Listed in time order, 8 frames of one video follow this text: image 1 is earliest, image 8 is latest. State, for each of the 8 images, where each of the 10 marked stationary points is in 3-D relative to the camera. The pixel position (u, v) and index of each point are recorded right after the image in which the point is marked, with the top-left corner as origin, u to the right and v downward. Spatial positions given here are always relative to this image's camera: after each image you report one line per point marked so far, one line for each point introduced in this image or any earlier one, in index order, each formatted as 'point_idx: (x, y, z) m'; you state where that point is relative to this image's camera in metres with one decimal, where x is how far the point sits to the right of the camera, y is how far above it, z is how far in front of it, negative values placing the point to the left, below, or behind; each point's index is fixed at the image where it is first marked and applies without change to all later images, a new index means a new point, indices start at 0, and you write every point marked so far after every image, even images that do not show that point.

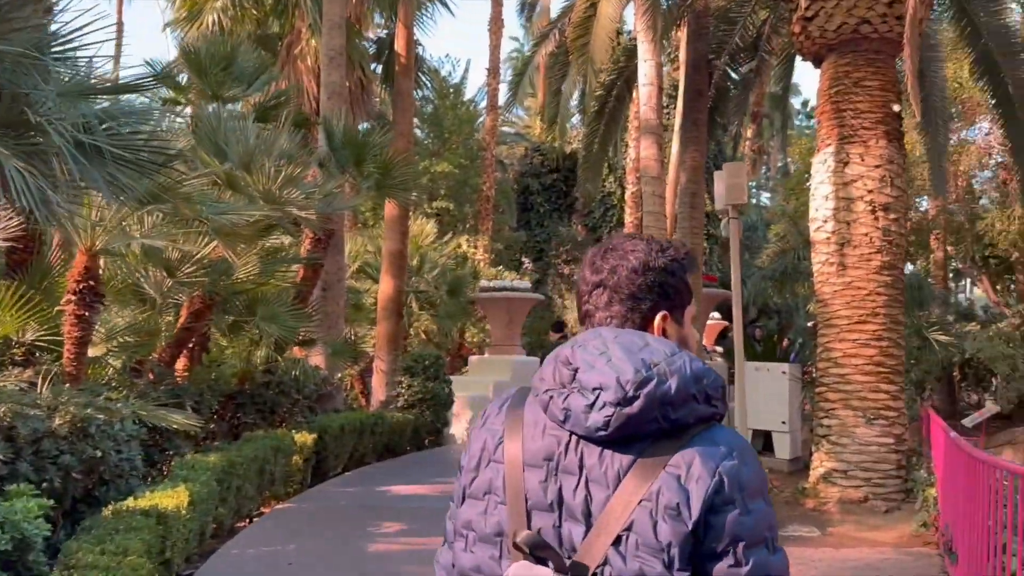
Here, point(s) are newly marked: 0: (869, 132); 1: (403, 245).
0: (+3.9, +1.7, +9.1) m
1: (-2.0, +0.8, +14.9) m
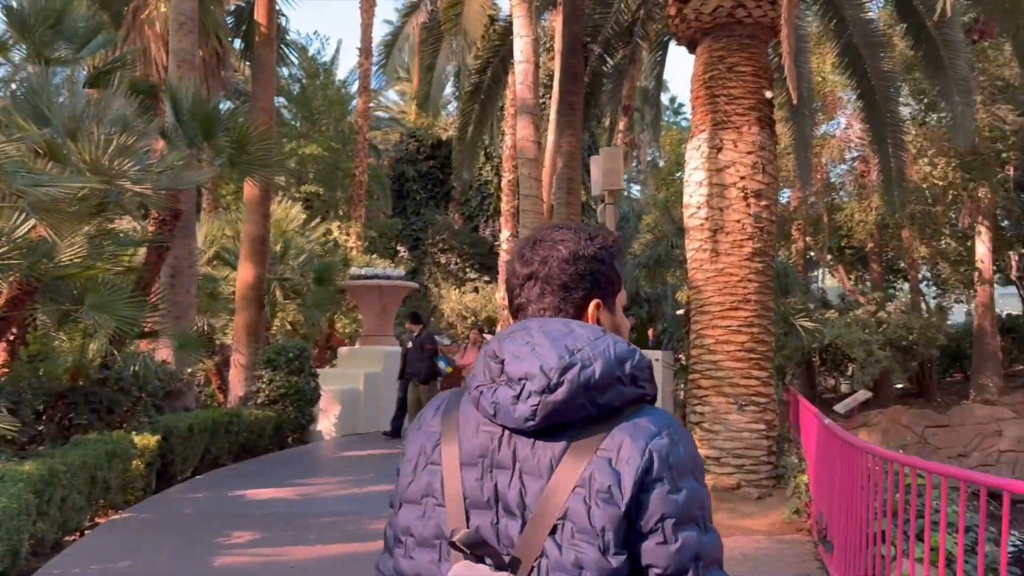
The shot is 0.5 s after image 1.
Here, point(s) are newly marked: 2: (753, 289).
0: (+2.5, +1.8, +9.0) m
1: (-4.2, +1.0, +13.9) m
2: (+2.7, 0.0, +9.1) m
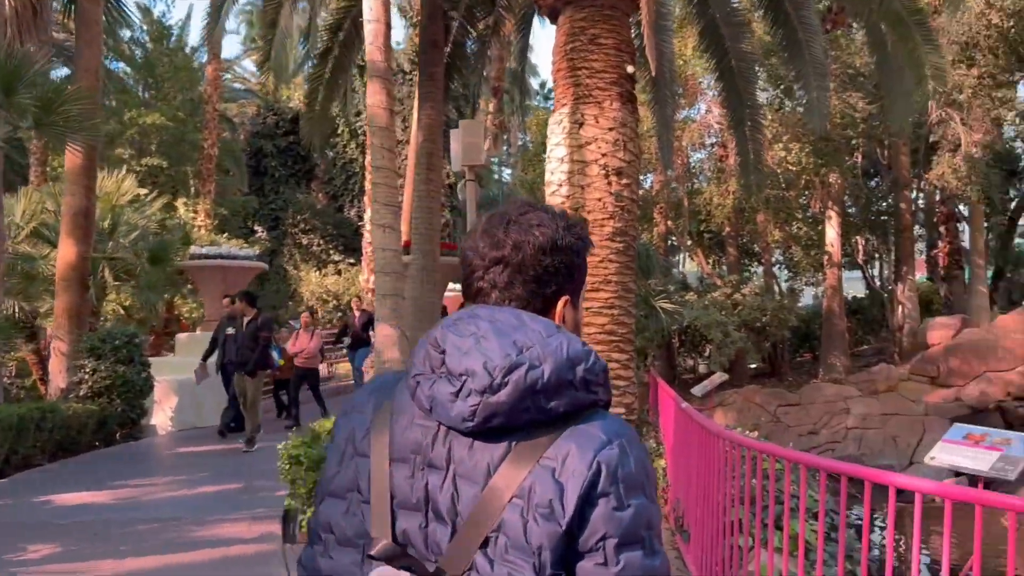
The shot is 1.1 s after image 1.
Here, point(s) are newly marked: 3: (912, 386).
0: (+1.0, +2.0, +8.7) m
1: (-6.4, +1.3, +12.5) m
2: (+1.1, +0.2, +8.8) m
3: (+7.5, -1.8, +15.5) m
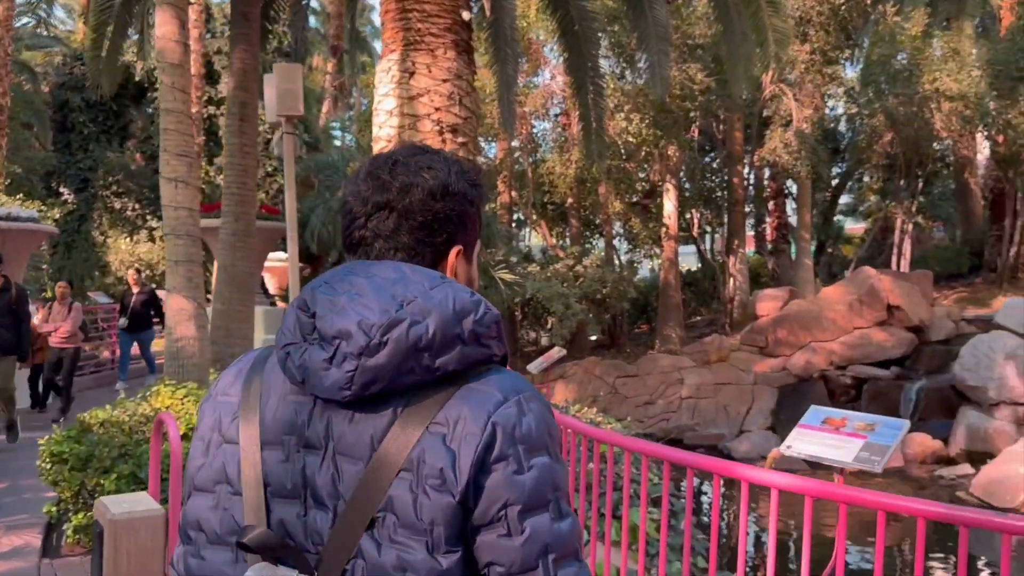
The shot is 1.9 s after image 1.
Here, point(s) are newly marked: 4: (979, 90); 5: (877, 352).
0: (-0.7, +2.4, +7.9) m
1: (-8.6, +1.7, +10.3) m
2: (-0.6, +0.5, +8.1) m
3: (+4.4, -1.3, +15.9) m
4: (+8.4, +3.6, +14.8) m
5: (+6.7, -1.2, +15.4) m
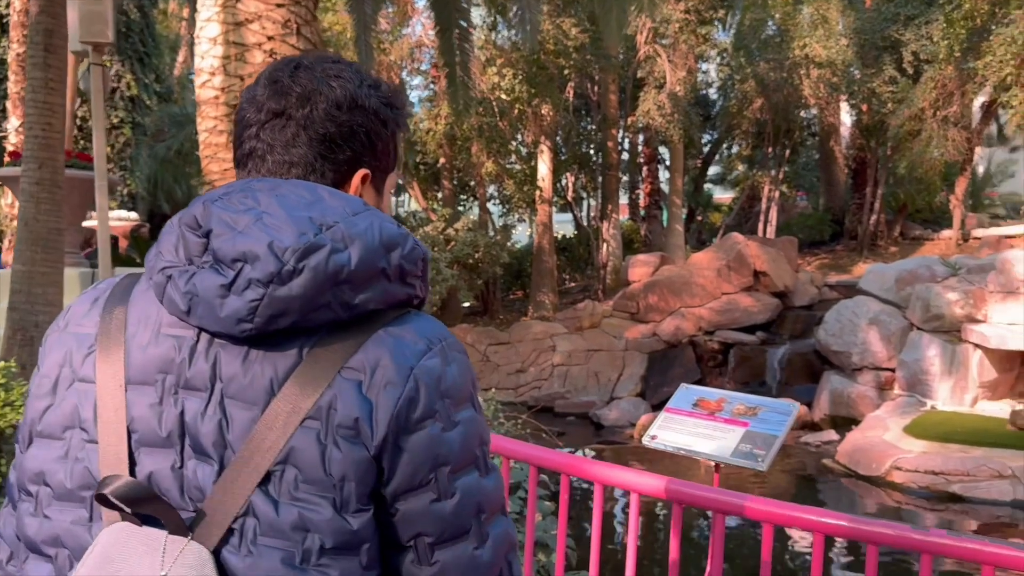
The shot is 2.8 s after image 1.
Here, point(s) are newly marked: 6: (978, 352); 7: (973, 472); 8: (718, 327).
0: (-2.0, +2.7, +6.9) m
1: (-10.1, +2.2, +8.2) m
2: (-1.9, +0.9, +7.2) m
3: (+1.9, -0.6, +15.7) m
4: (+6.1, +4.2, +15.0) m
5: (+4.3, -0.6, +15.5) m
6: (+5.8, -0.8, +10.3) m
7: (+4.5, -1.8, +7.9) m
8: (+3.8, -0.7, +15.5) m
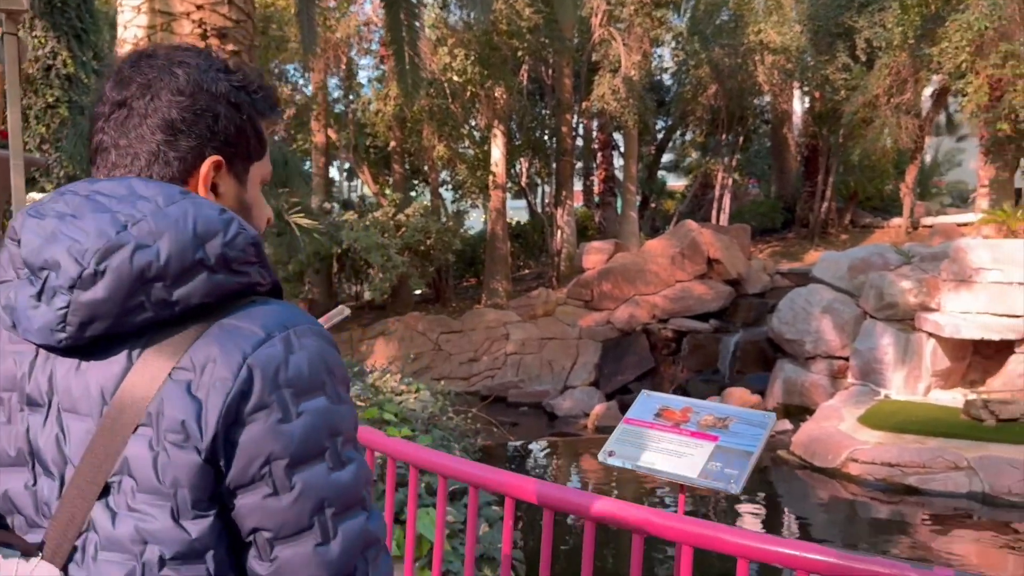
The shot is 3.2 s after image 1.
0: (-2.4, +2.8, +6.5) m
1: (-10.6, +2.3, +7.3) m
2: (-2.4, +1.0, +6.8) m
3: (+1.0, -0.4, +15.5) m
4: (+5.2, +4.4, +15.0) m
5: (+3.4, -0.3, +15.4) m
6: (+5.2, -0.7, +10.4) m
7: (+4.0, -1.7, +7.9) m
8: (+3.0, -0.5, +15.4) m
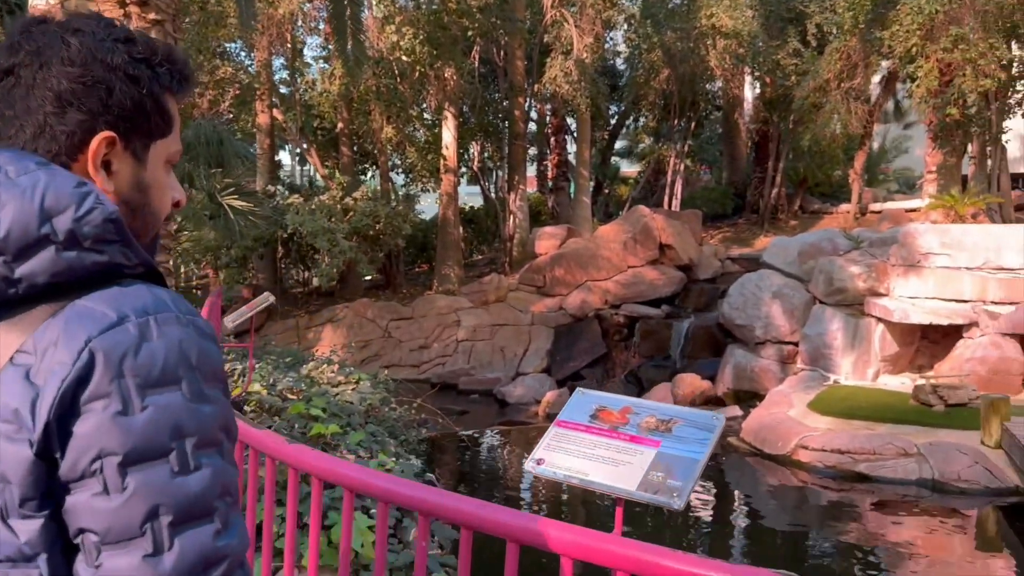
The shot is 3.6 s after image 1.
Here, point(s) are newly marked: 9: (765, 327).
0: (-2.8, +2.9, +6.1) m
1: (-11.0, +2.4, +6.5) m
2: (-2.8, +1.1, +6.4) m
3: (+0.1, -0.1, +15.3) m
4: (+4.3, +4.7, +15.0) m
5: (+2.5, -0.1, +15.4) m
6: (+4.6, -0.5, +10.4) m
7: (+3.5, -1.5, +7.9) m
8: (+2.1, -0.2, +15.3) m
9: (+3.6, -0.6, +11.8) m
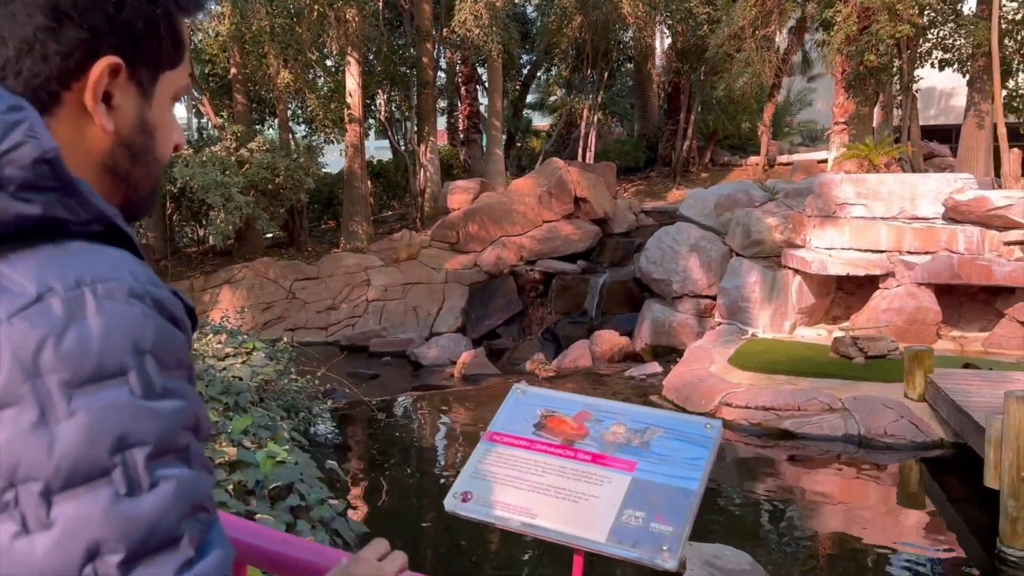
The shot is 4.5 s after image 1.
0: (-3.4, +3.1, +5.2) m
1: (-11.7, +2.5, +4.7) m
2: (-3.4, +1.3, +5.6) m
3: (-1.5, +0.6, +14.8) m
4: (+2.7, +5.5, +14.6) m
5: (+0.9, +0.8, +15.1) m
6: (+3.5, +0.1, +10.4) m
7: (+2.7, -1.1, +7.9) m
8: (+0.5, +0.6, +15.0) m
9: (+2.4, +0.1, +11.7) m
